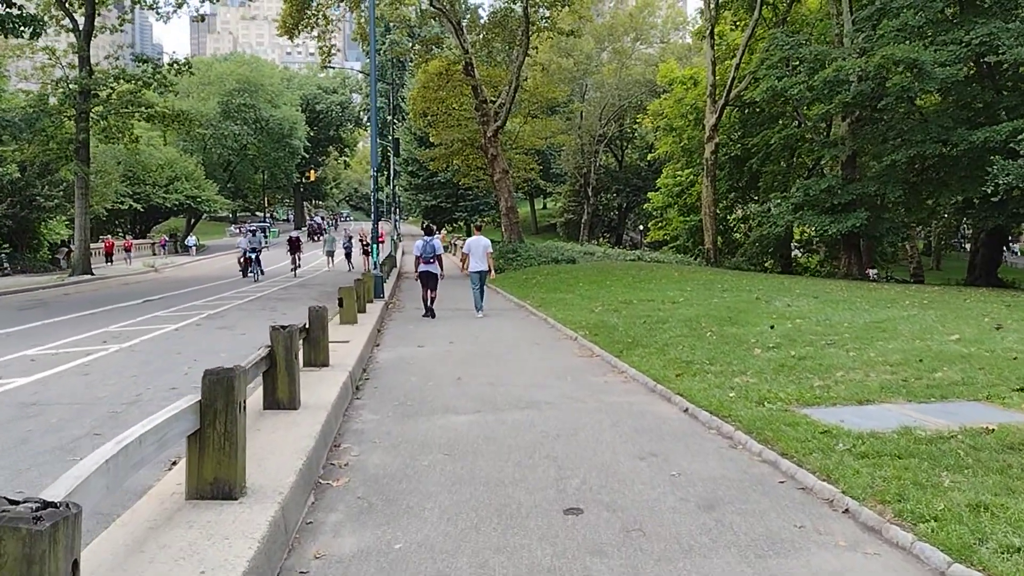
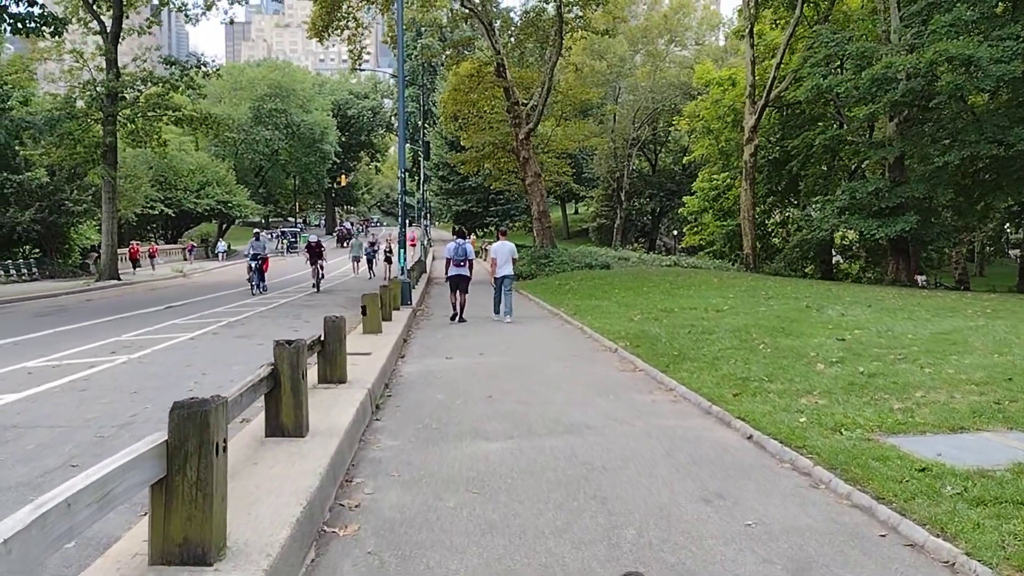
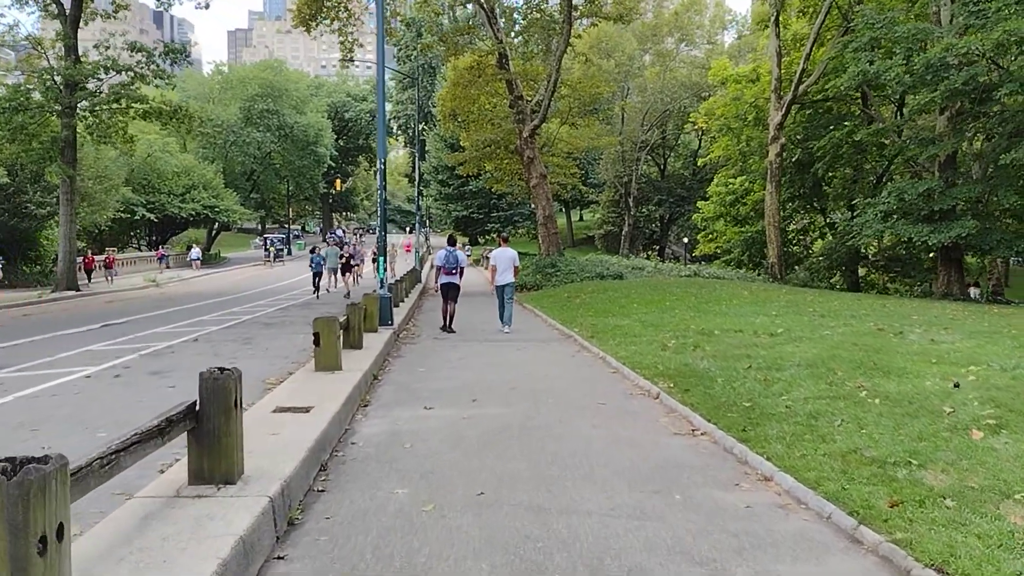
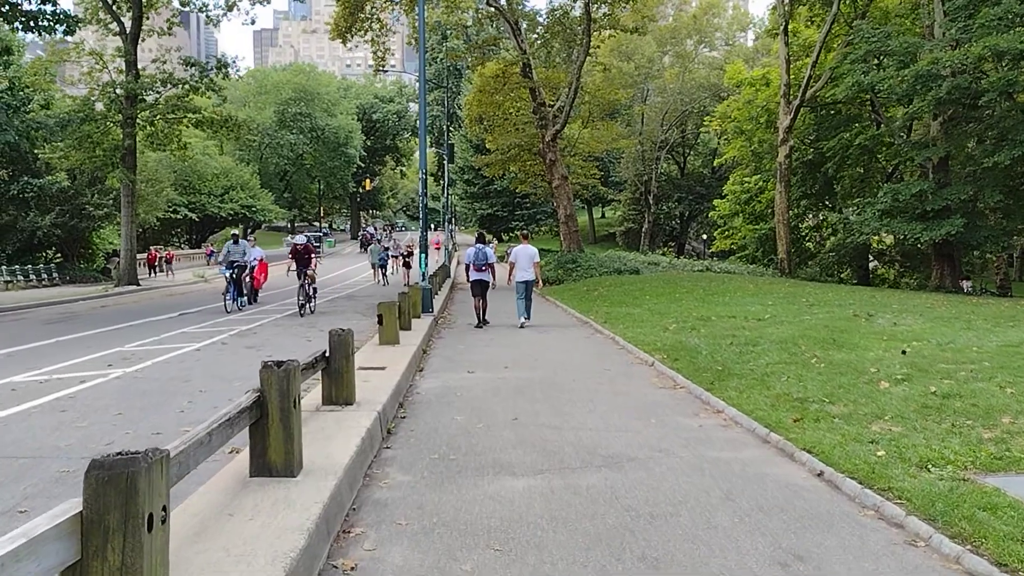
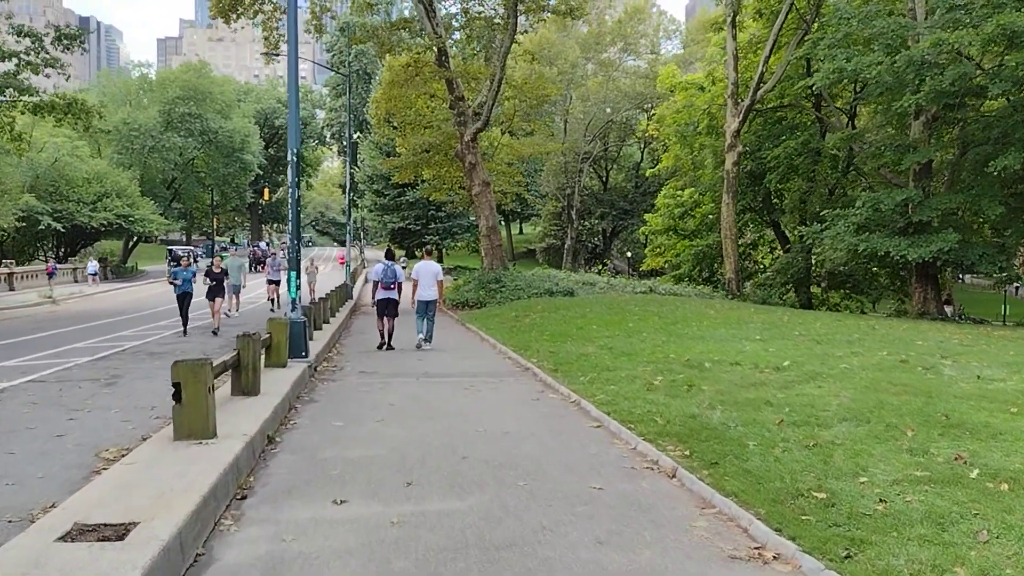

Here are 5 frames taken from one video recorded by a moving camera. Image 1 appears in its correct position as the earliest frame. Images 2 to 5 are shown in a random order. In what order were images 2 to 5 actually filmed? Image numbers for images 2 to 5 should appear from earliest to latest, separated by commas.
2, 4, 3, 5
